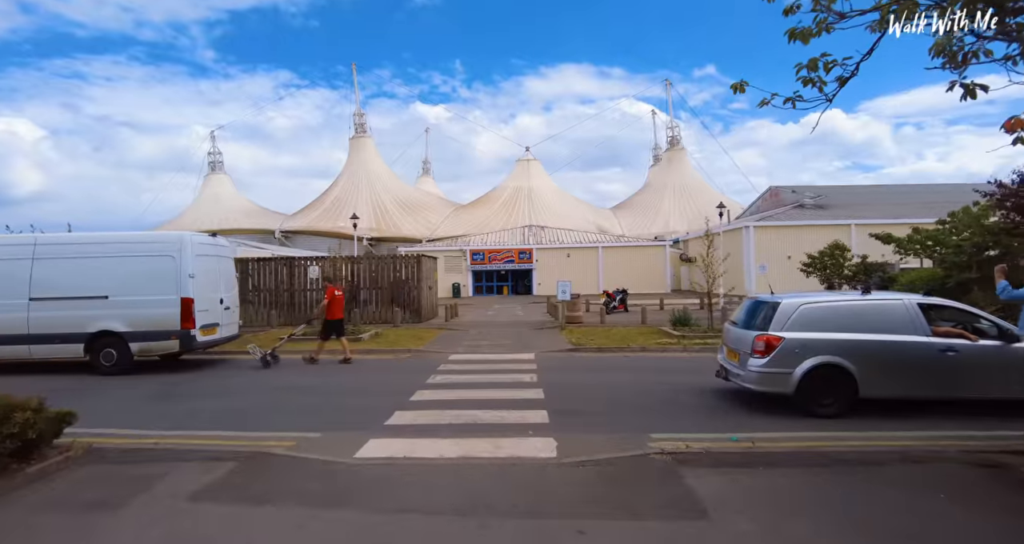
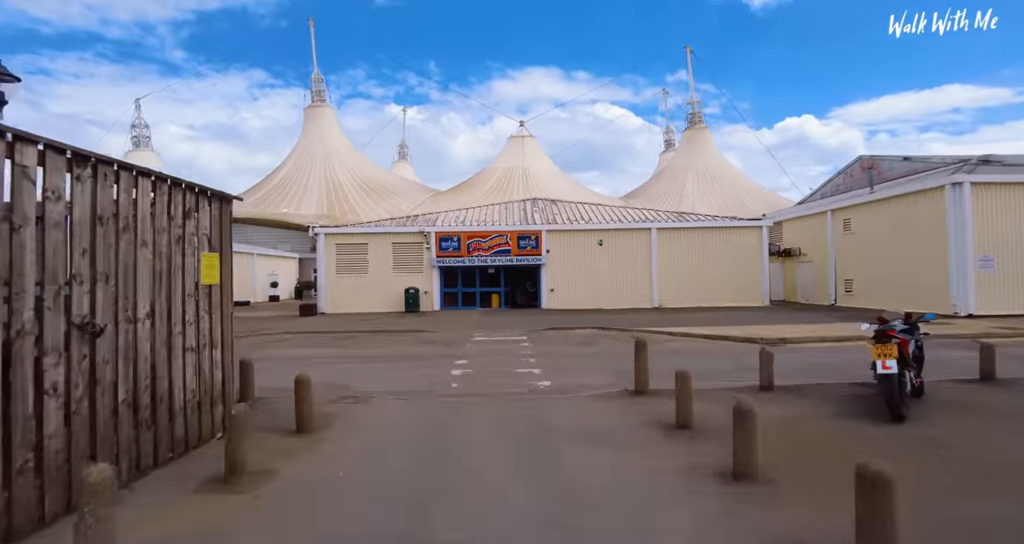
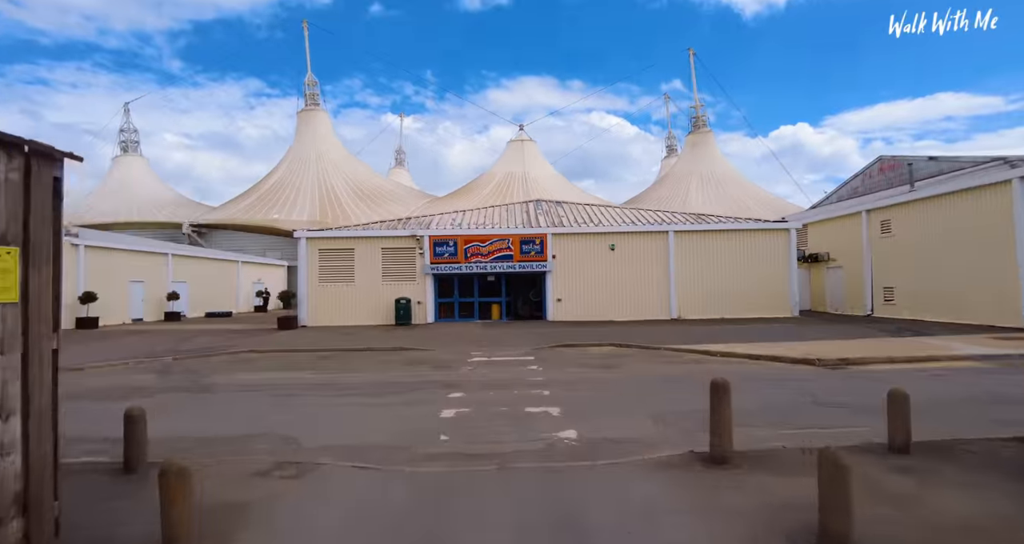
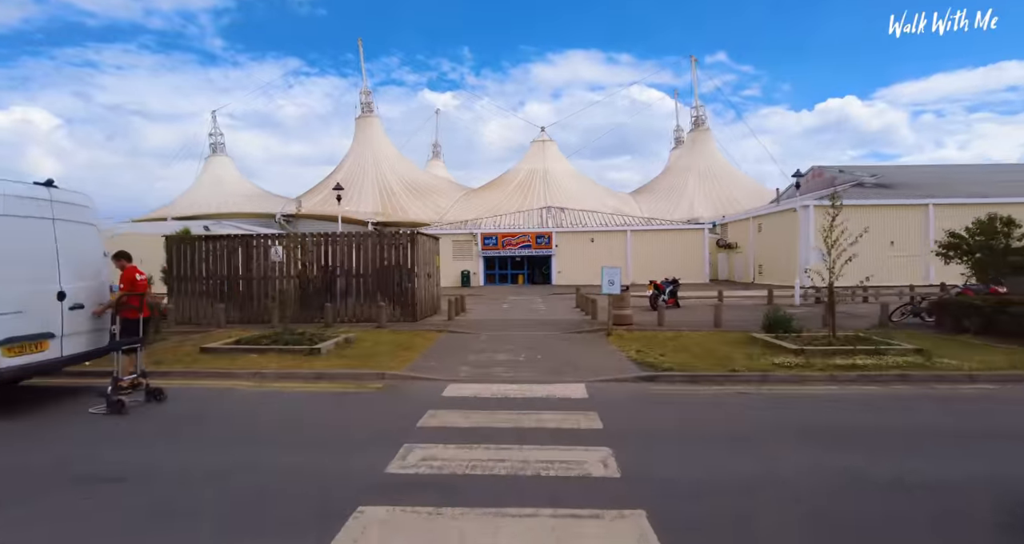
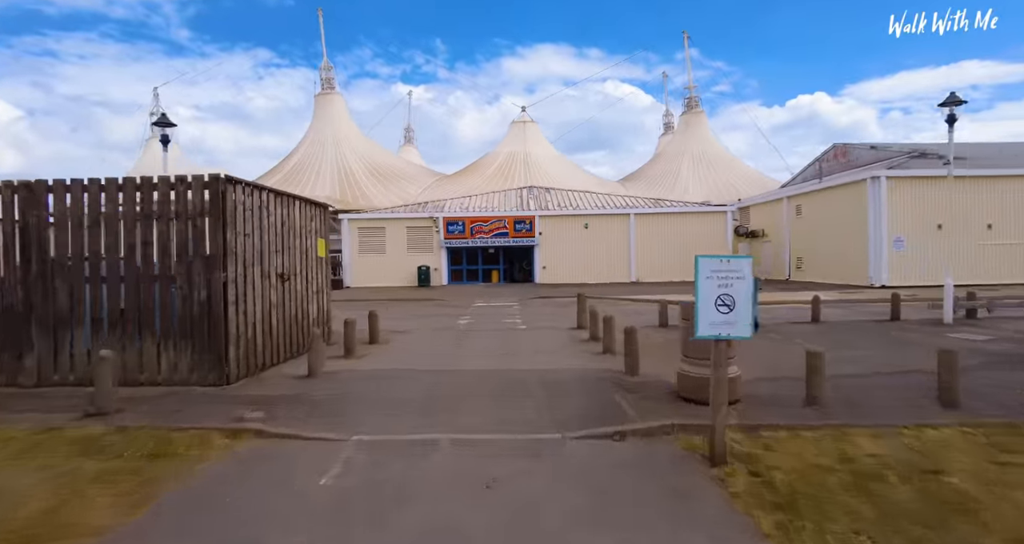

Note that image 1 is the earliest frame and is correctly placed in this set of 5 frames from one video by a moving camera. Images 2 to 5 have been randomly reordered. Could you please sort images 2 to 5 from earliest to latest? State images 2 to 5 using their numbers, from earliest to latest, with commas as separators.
4, 5, 2, 3
